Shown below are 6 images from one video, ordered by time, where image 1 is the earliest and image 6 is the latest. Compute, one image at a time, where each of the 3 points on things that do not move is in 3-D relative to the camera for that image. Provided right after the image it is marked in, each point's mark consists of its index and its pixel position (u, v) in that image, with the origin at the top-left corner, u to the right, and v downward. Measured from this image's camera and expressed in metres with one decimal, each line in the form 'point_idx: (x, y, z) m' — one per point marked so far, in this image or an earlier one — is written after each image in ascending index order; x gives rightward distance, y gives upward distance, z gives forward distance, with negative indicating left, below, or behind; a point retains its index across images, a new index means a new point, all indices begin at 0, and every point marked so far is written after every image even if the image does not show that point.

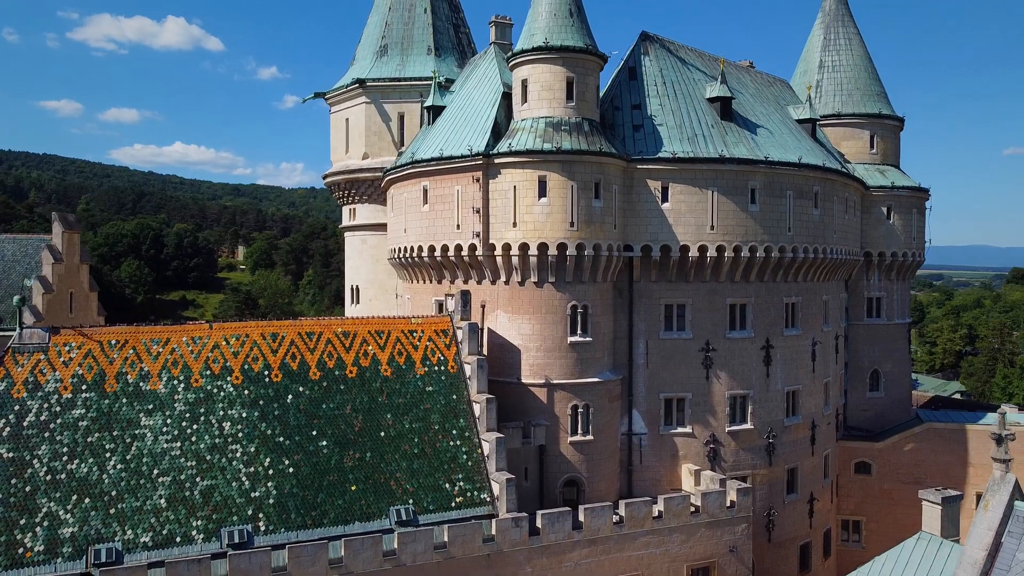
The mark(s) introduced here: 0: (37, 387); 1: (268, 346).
0: (-9.9, -2.1, +15.4) m
1: (-5.9, -1.4, +17.8) m
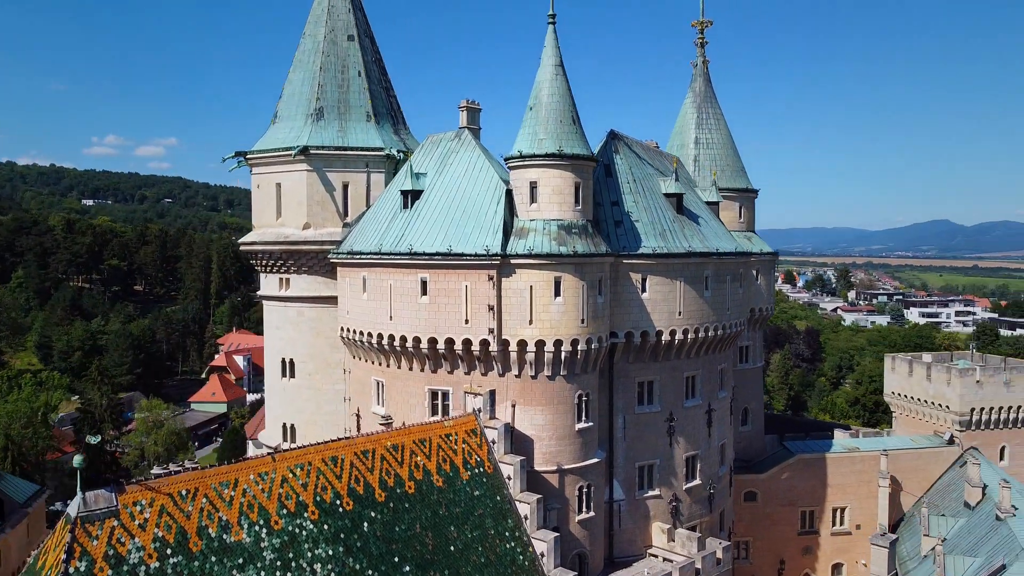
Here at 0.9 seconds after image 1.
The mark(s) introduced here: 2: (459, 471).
0: (-7.2, -5.0, +13.5) m
1: (-4.2, -4.3, +17.1) m
2: (-1.4, -4.8, +19.3) m
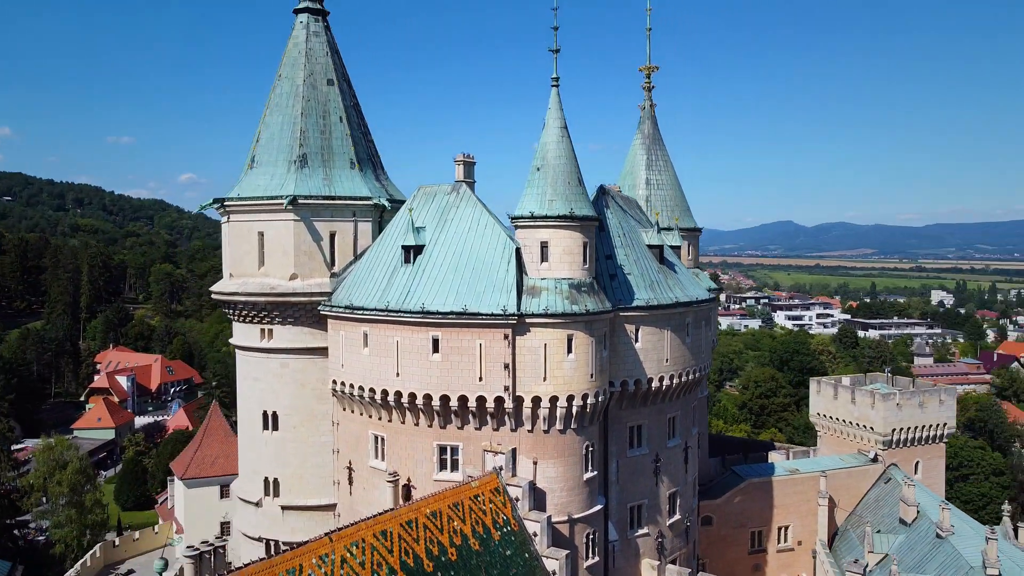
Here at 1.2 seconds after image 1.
0: (-5.4, -6.7, +13.1) m
1: (-3.0, -6.0, +17.1) m
2: (-0.6, -6.5, +19.7) m
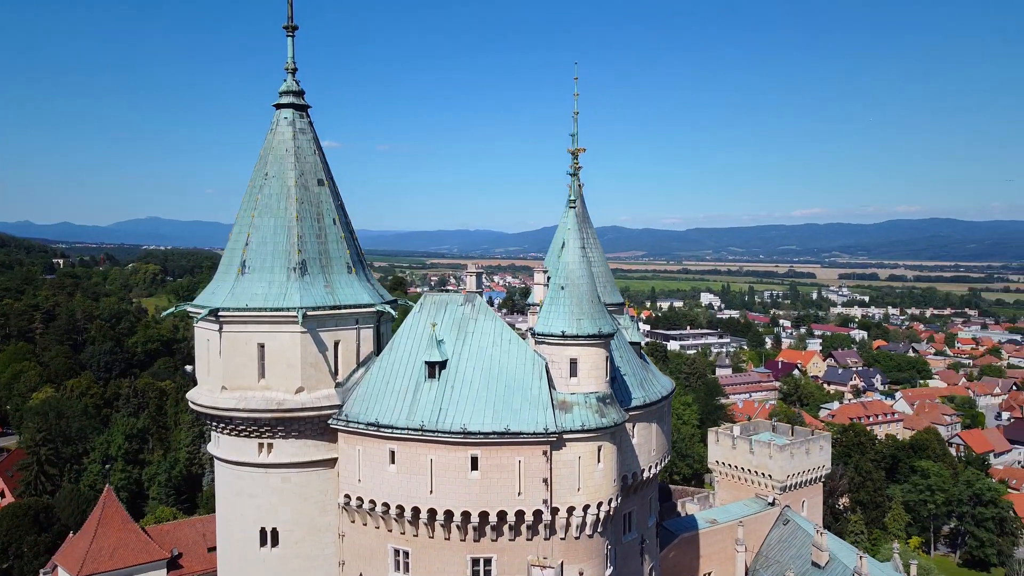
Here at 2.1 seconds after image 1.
0: (-1.7, -10.3, +13.2) m
1: (-0.4, -9.7, +17.7) m
2: (+1.3, -10.2, +20.9) m
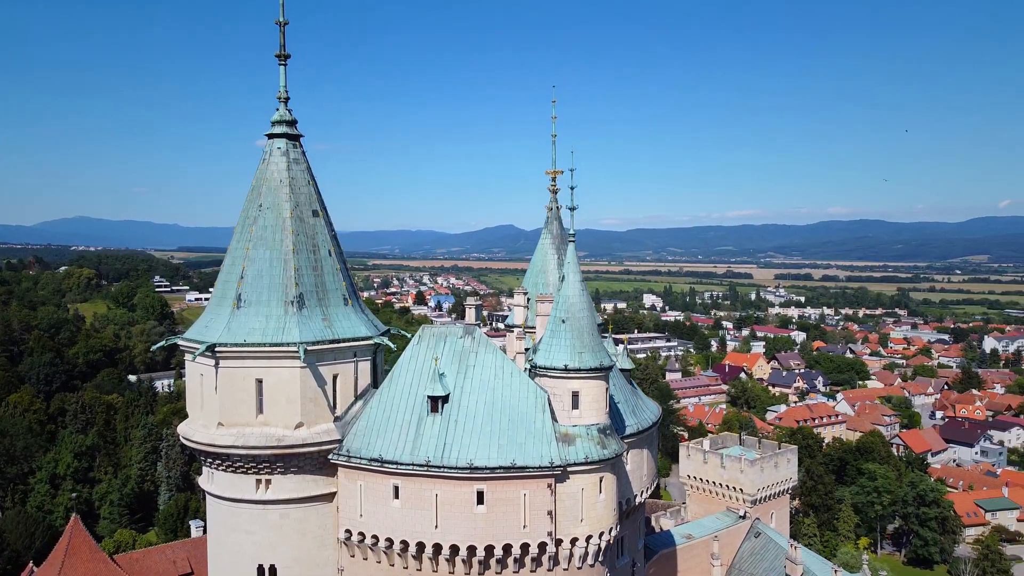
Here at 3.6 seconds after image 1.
0: (-0.8, -11.4, +13.4) m
1: (+0.2, -10.8, +18.0) m
2: (+1.6, -11.3, +21.3) m
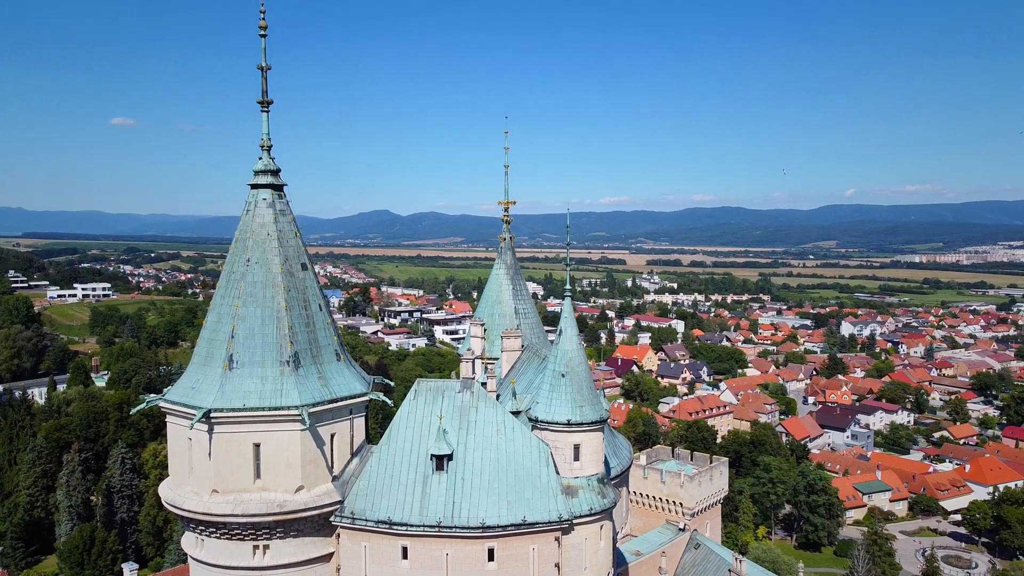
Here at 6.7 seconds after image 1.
0: (+1.0, -13.6, +14.1) m
1: (+1.4, -12.8, +18.8) m
2: (+2.3, -13.4, +22.2) m
